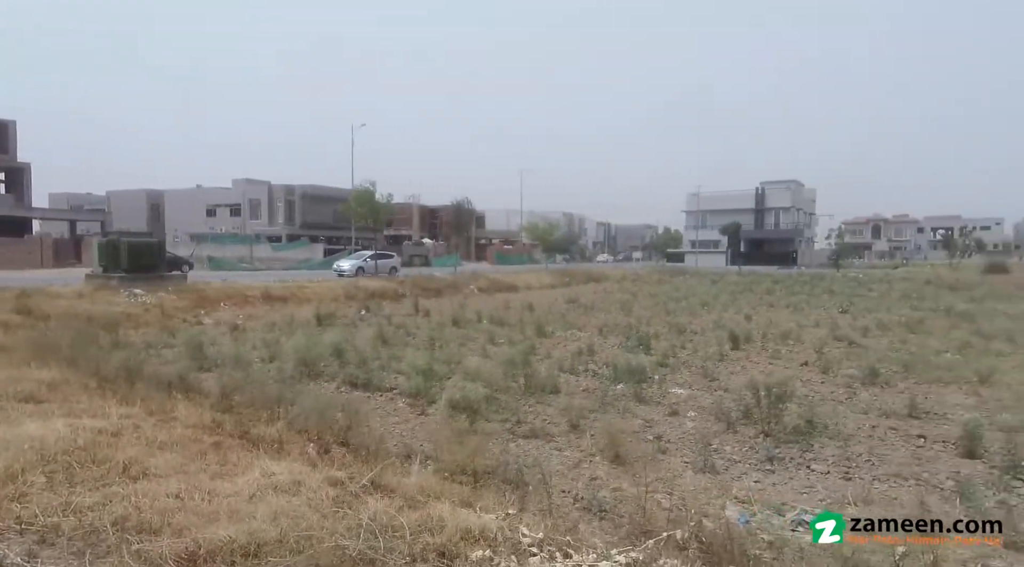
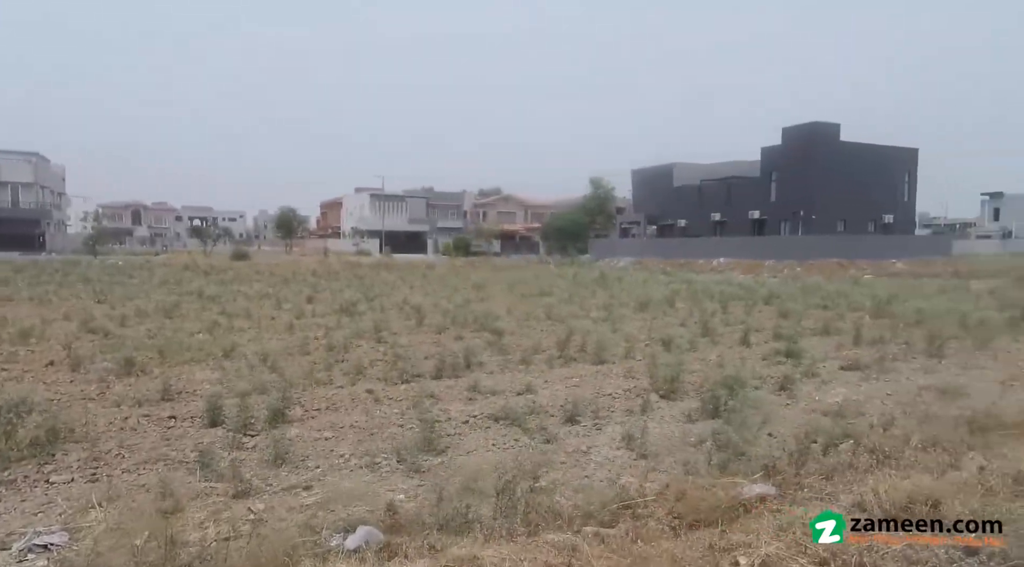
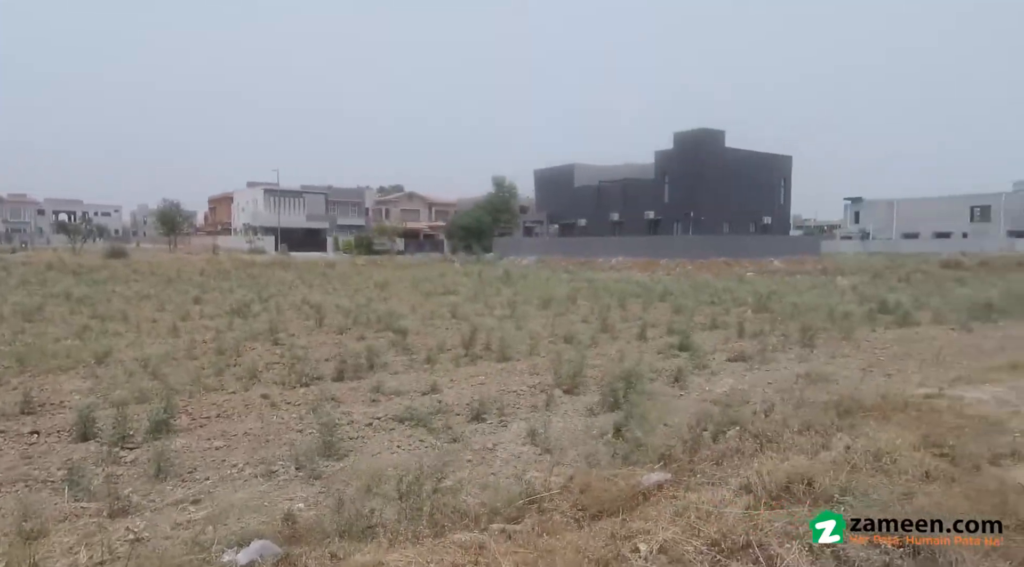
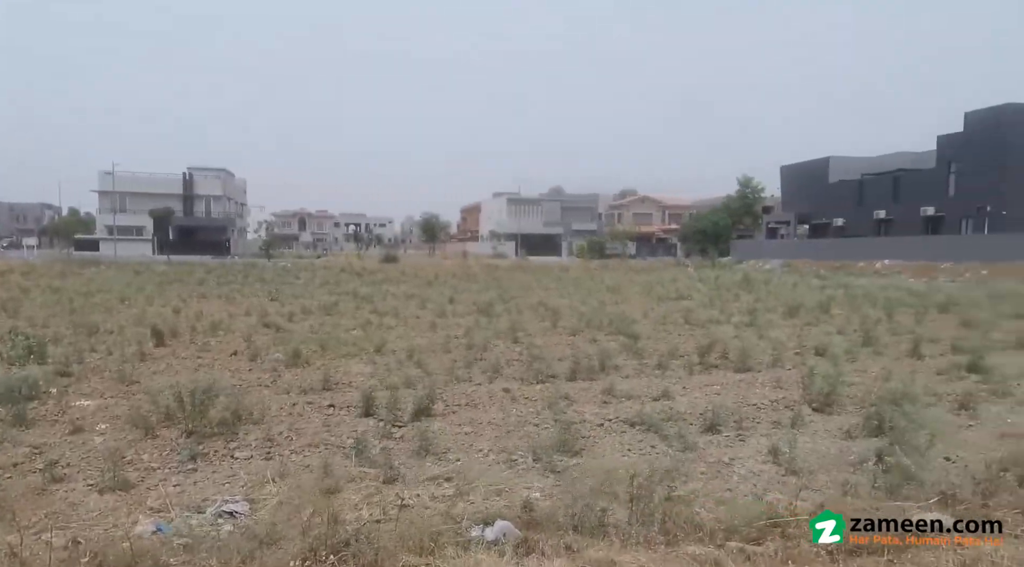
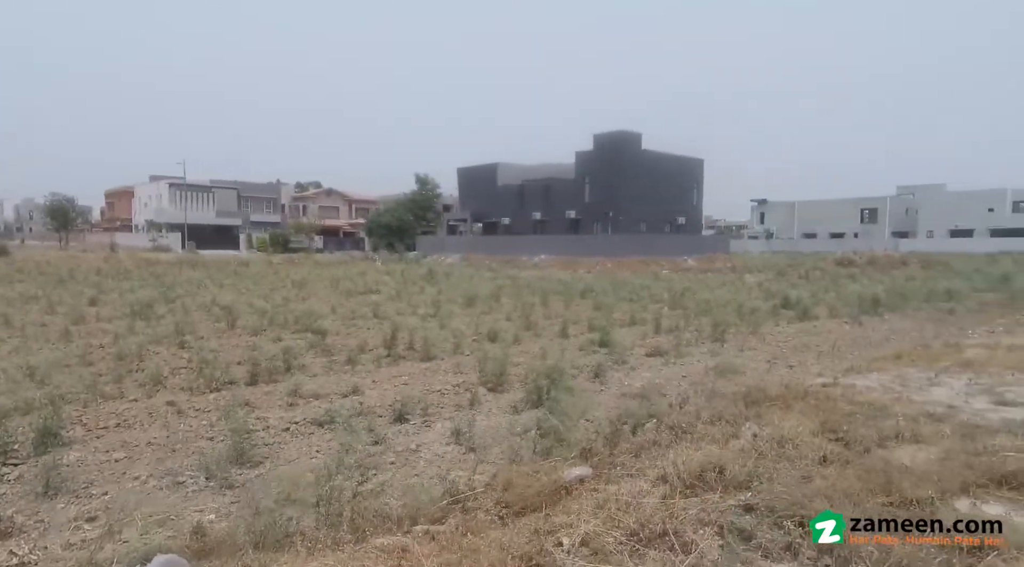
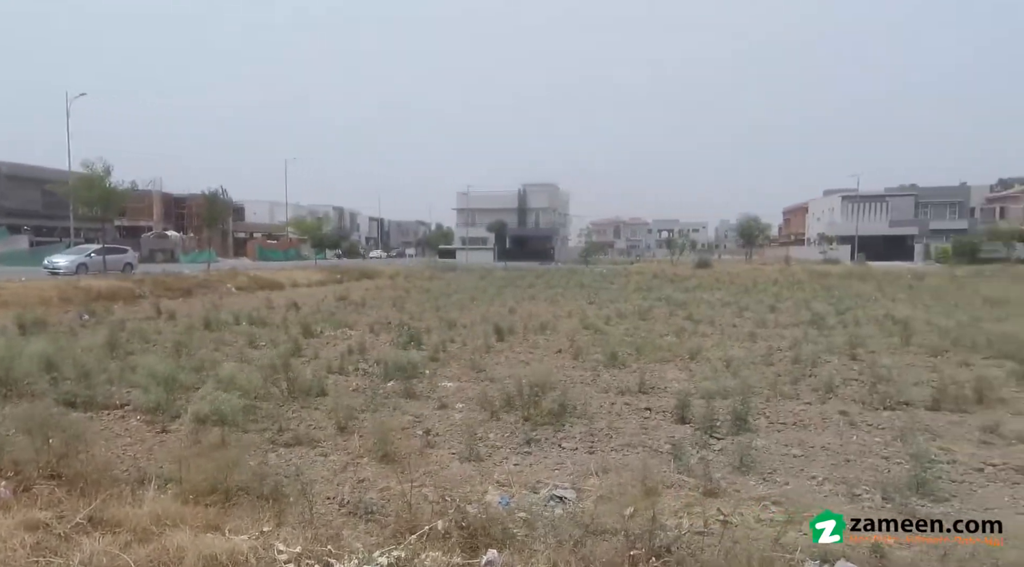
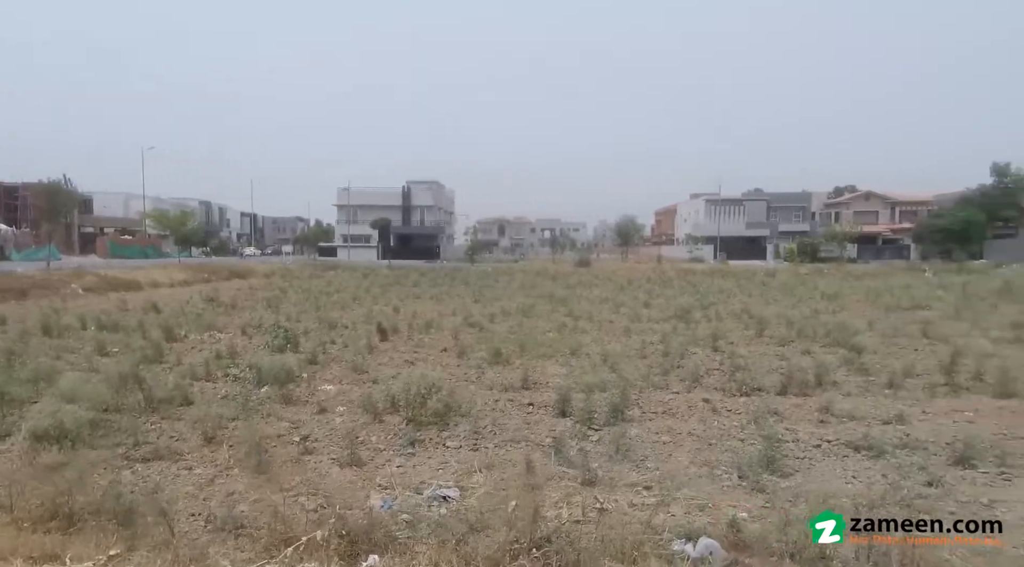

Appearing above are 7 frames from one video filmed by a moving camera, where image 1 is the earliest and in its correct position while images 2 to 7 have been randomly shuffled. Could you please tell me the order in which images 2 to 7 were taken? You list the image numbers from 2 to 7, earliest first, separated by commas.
6, 7, 4, 2, 3, 5
